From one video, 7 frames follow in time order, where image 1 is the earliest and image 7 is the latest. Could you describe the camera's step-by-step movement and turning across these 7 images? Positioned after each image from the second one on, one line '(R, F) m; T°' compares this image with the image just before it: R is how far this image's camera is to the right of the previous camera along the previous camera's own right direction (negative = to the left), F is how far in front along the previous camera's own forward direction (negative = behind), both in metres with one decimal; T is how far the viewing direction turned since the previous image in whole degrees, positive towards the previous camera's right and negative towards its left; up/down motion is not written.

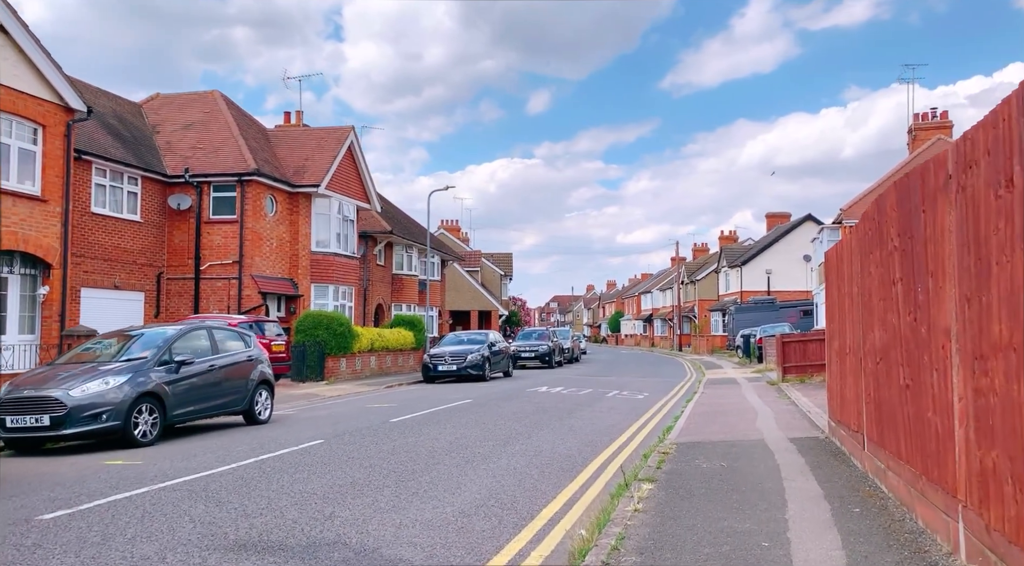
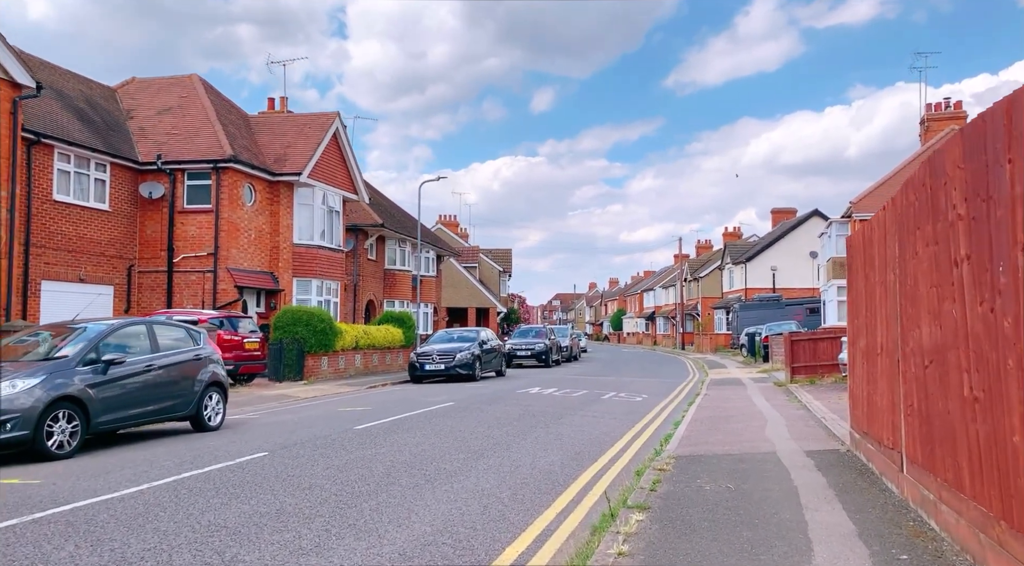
(+0.3, +1.3) m; 0°
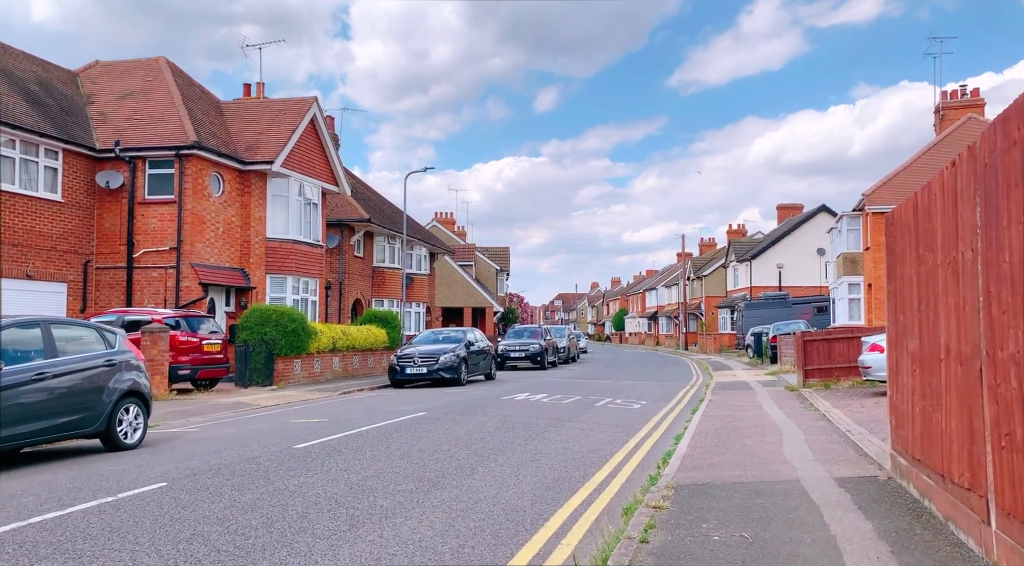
(+0.4, +1.7) m; 0°
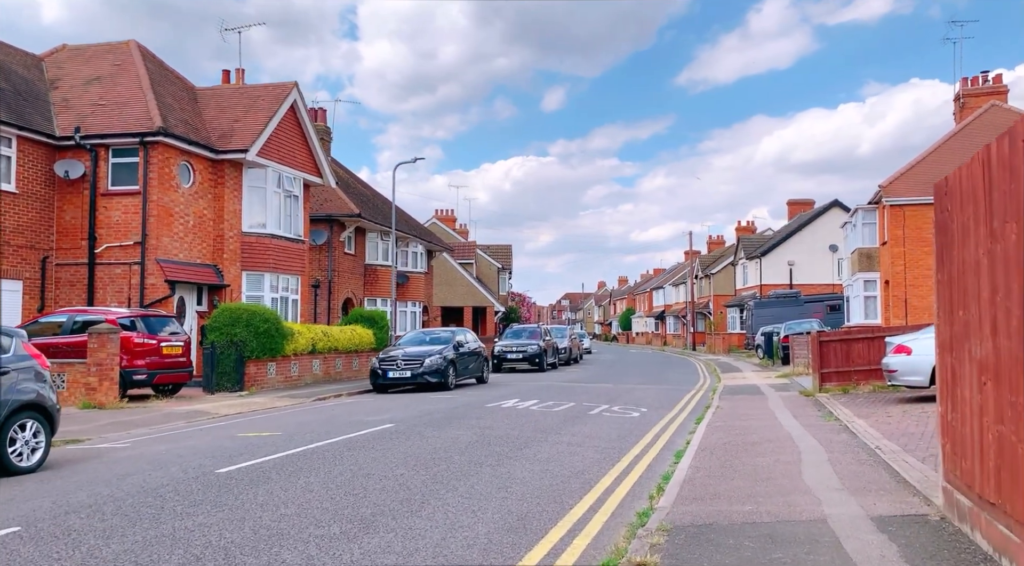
(+0.4, +1.5) m; -1°
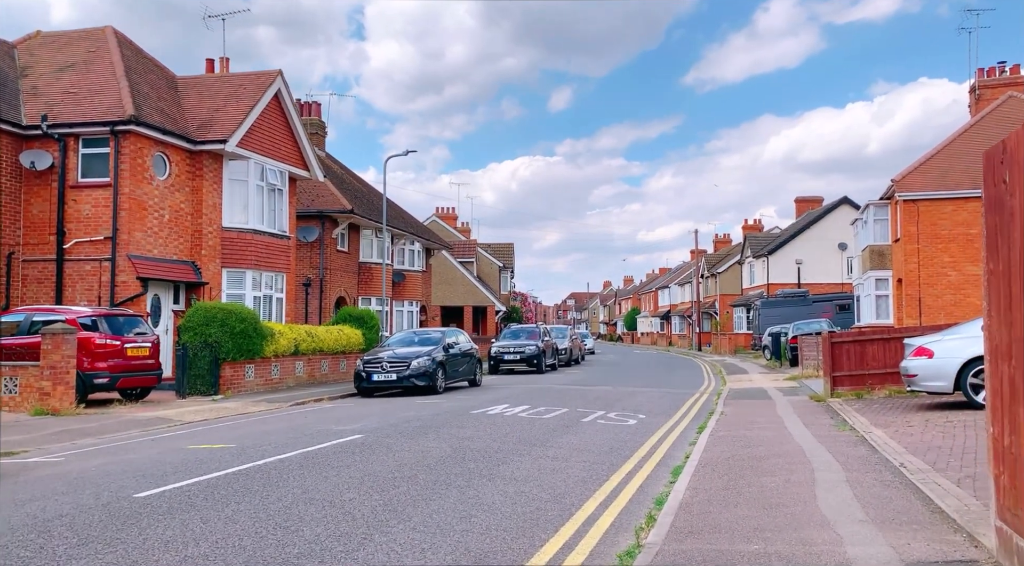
(+0.3, +1.1) m; 0°
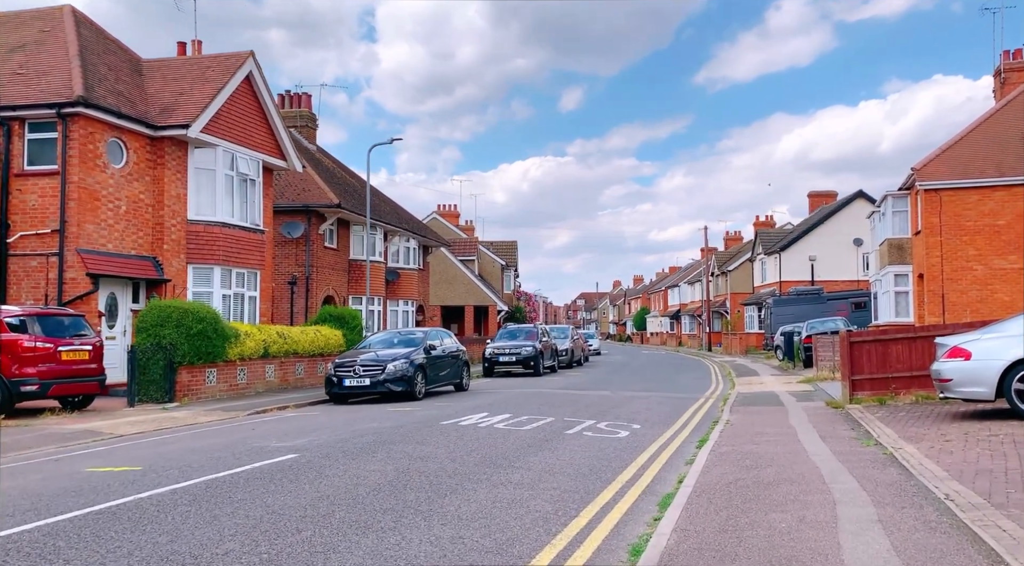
(+0.6, +1.6) m; -1°
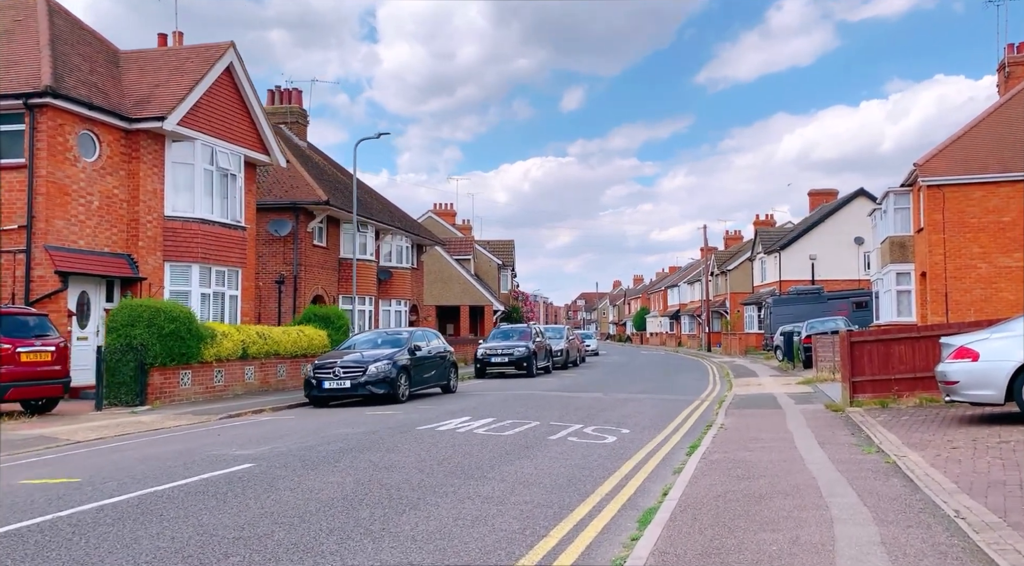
(+0.3, +0.6) m; 0°
